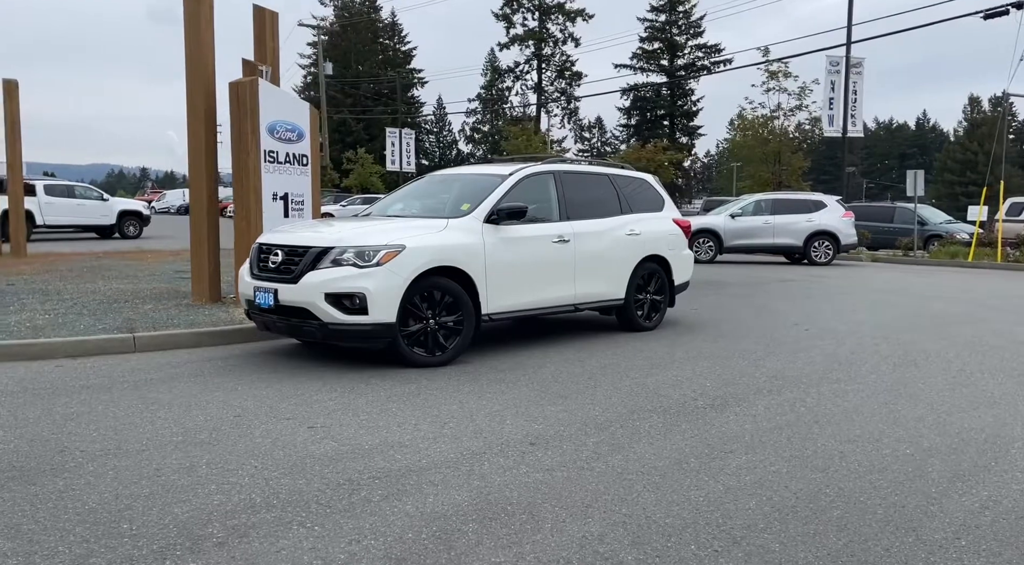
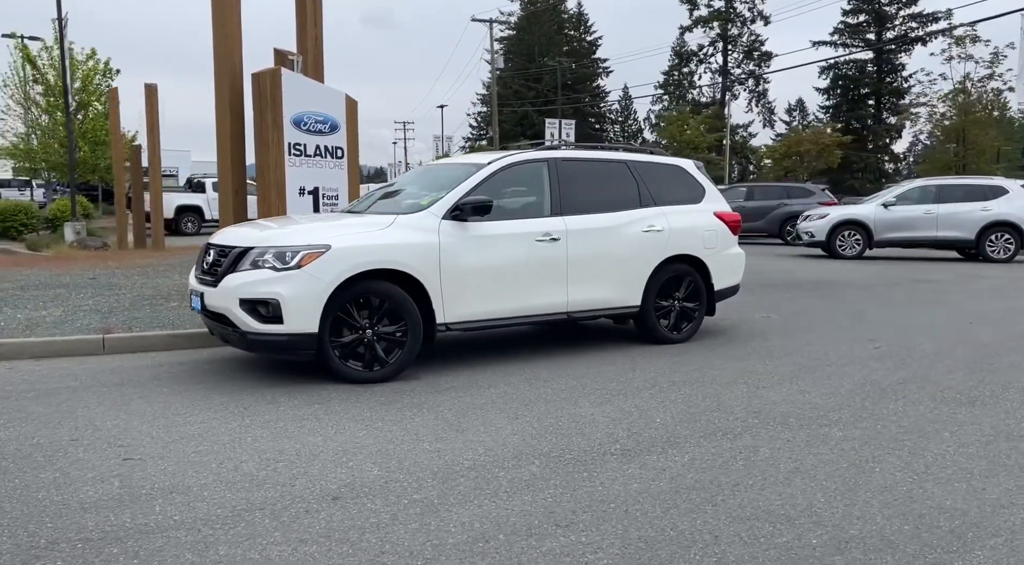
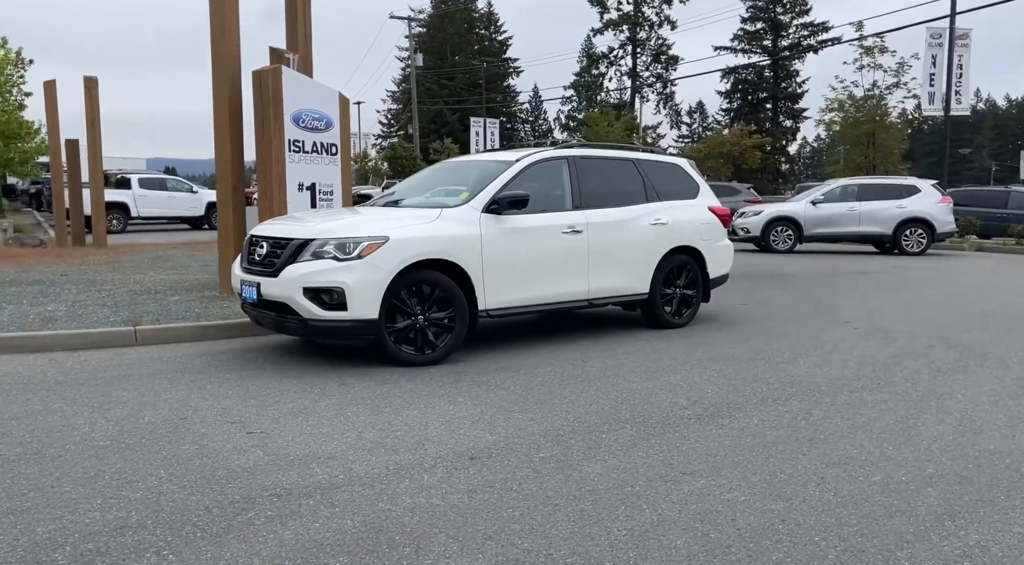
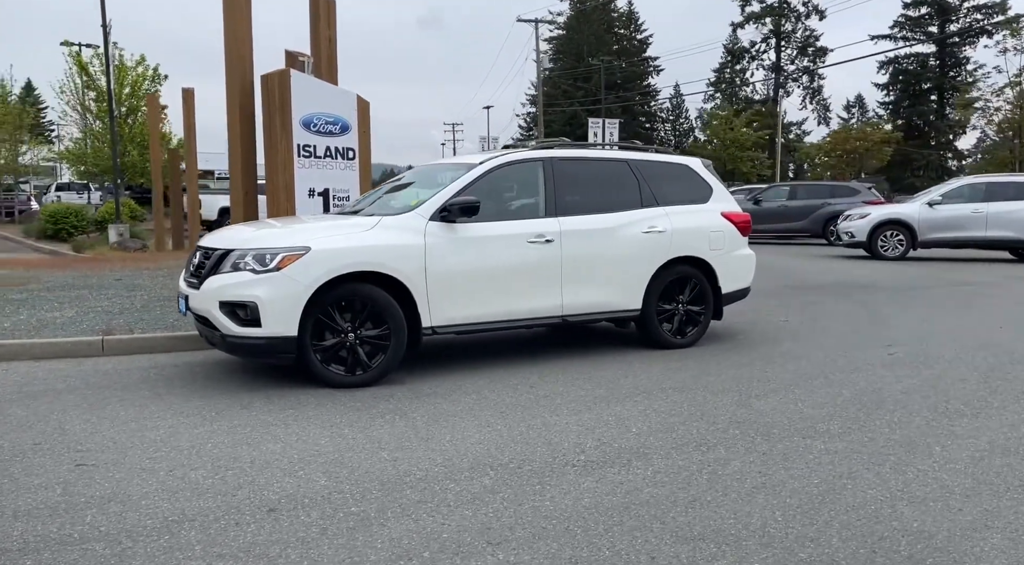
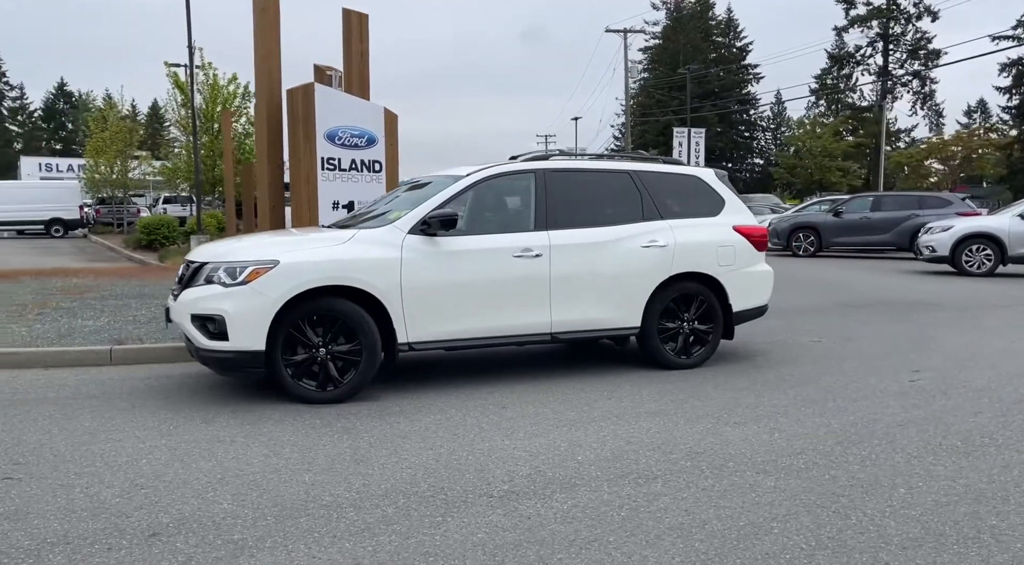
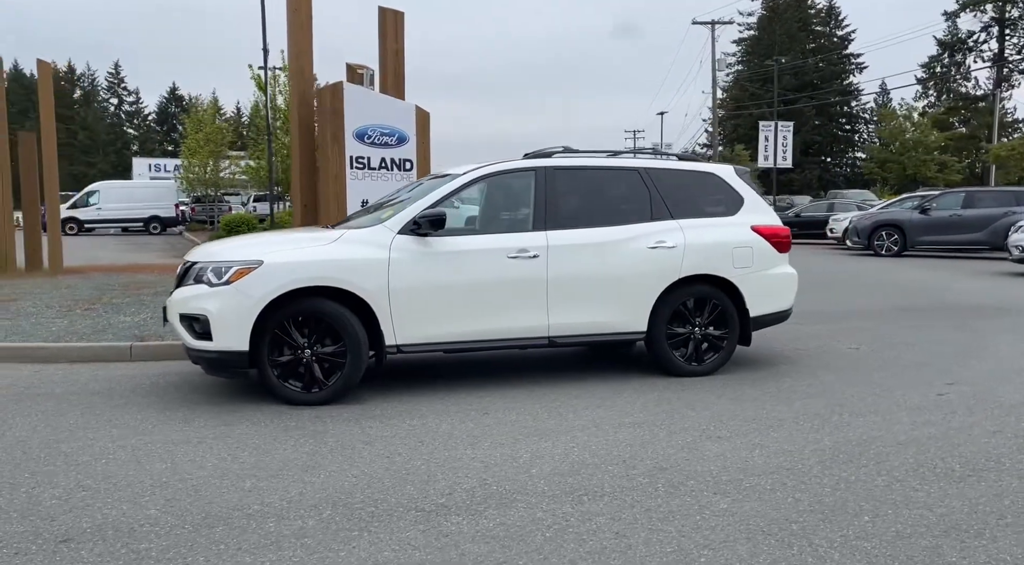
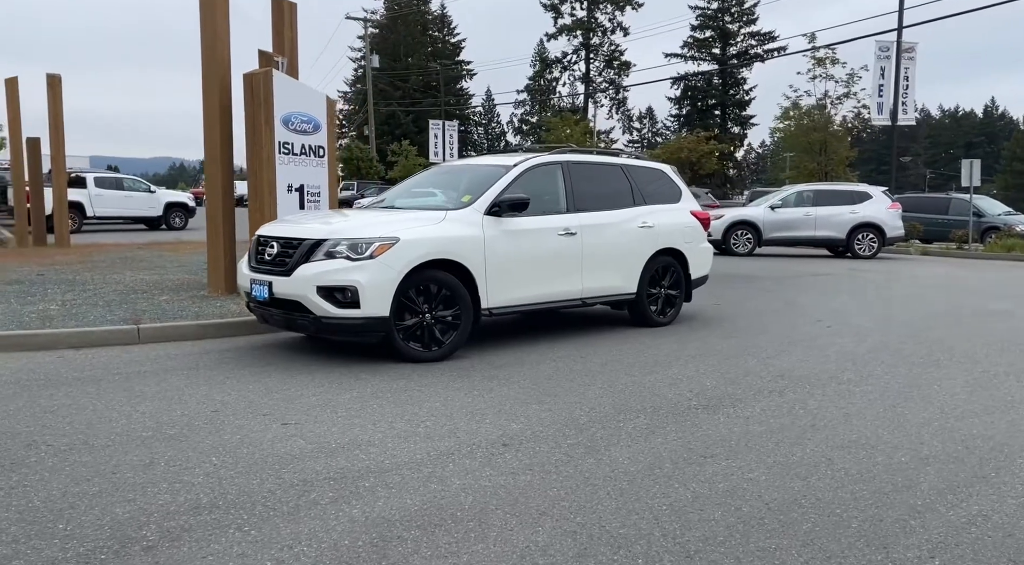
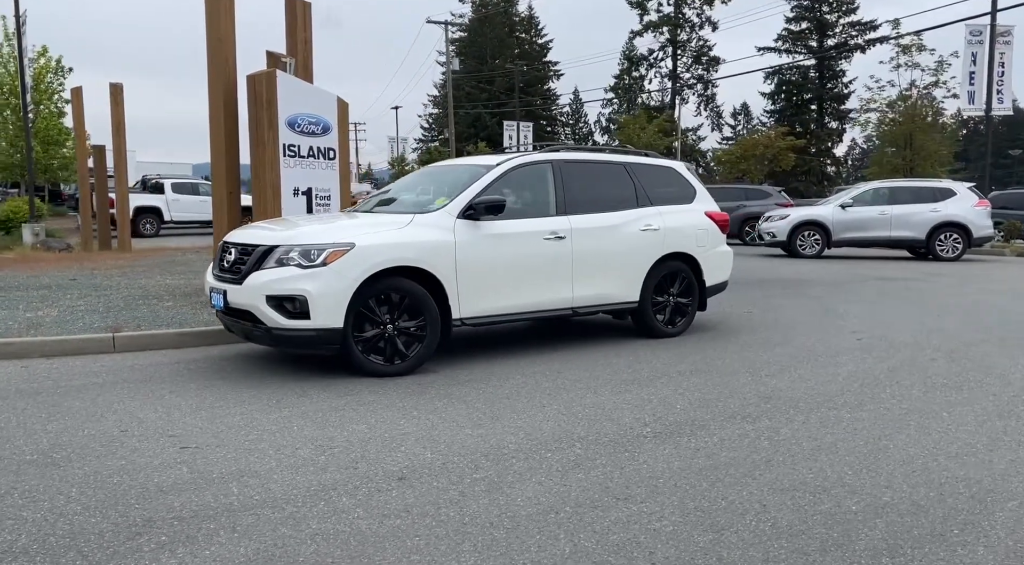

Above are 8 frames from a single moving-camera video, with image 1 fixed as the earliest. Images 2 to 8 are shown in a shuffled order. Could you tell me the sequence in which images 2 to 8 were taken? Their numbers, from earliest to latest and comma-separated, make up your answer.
7, 3, 8, 2, 4, 5, 6
